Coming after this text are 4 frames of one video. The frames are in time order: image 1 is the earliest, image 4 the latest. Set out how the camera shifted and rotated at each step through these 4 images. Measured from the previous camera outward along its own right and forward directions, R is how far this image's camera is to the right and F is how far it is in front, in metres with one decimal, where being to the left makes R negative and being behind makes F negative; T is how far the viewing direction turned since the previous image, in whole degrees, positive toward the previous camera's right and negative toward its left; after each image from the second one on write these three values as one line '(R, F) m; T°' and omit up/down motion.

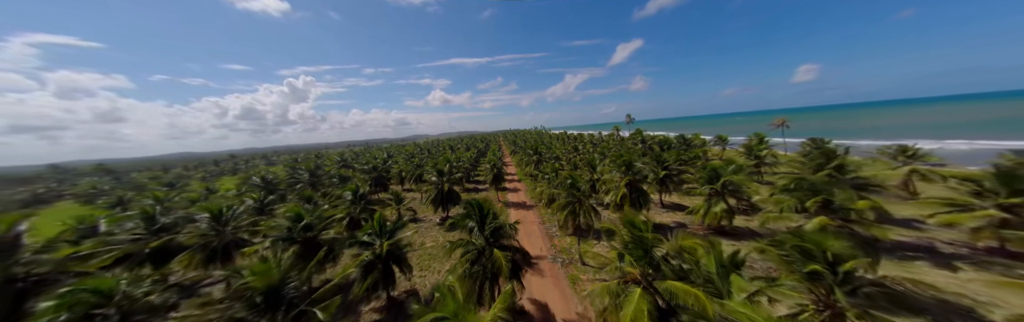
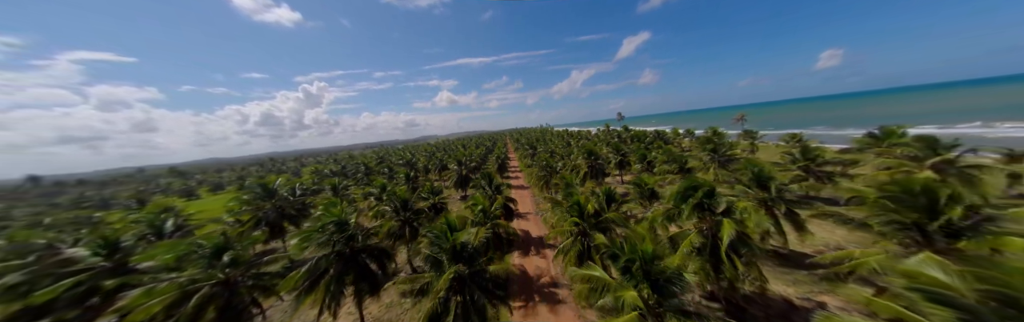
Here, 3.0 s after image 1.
(+1.4, -10.2) m; -2°
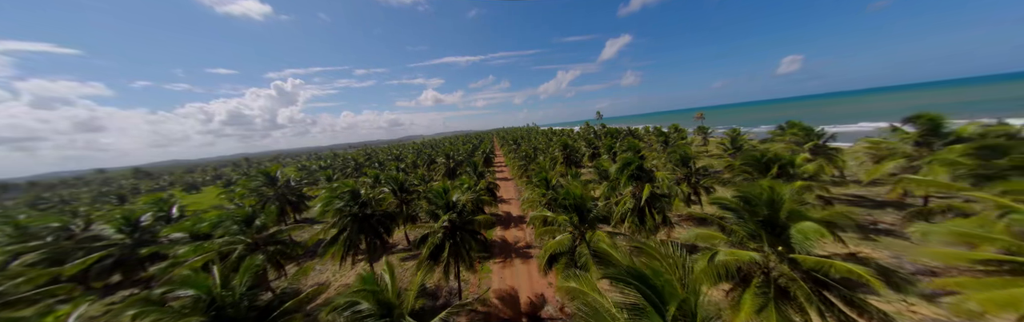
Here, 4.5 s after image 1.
(+0.5, -3.4) m; +3°
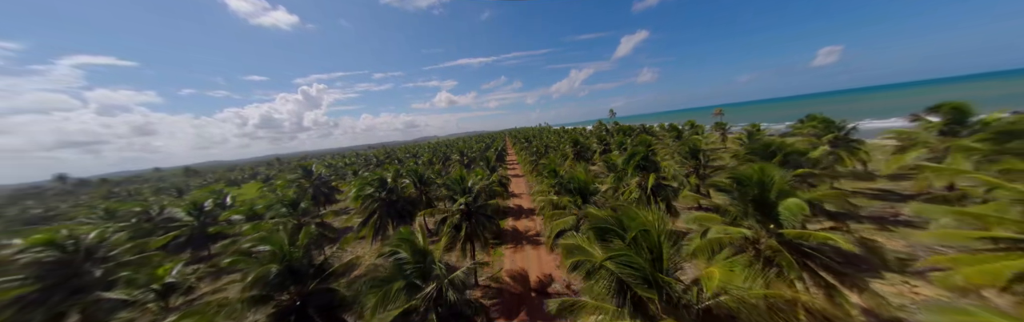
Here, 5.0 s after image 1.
(+0.2, -1.2) m; -3°
